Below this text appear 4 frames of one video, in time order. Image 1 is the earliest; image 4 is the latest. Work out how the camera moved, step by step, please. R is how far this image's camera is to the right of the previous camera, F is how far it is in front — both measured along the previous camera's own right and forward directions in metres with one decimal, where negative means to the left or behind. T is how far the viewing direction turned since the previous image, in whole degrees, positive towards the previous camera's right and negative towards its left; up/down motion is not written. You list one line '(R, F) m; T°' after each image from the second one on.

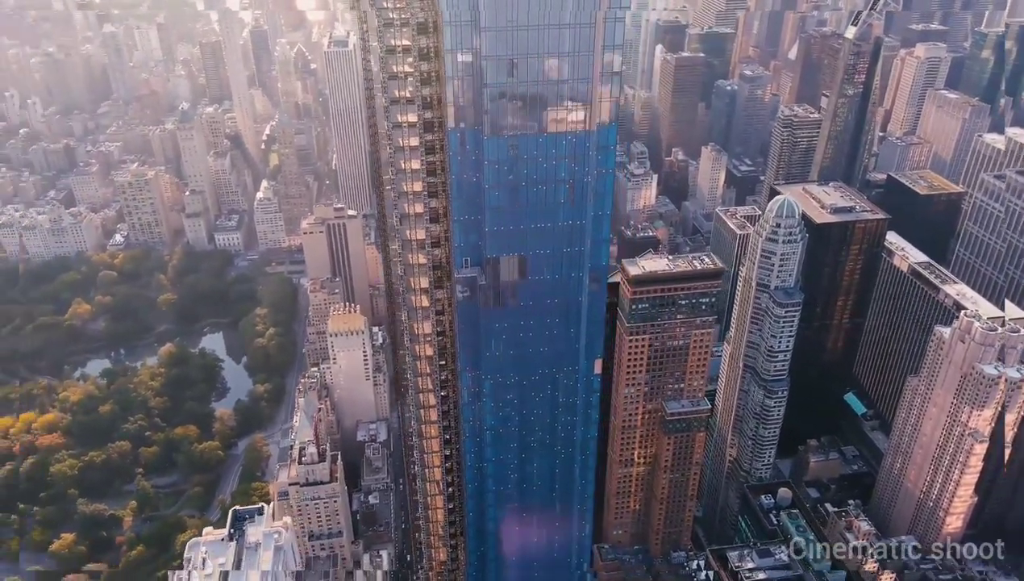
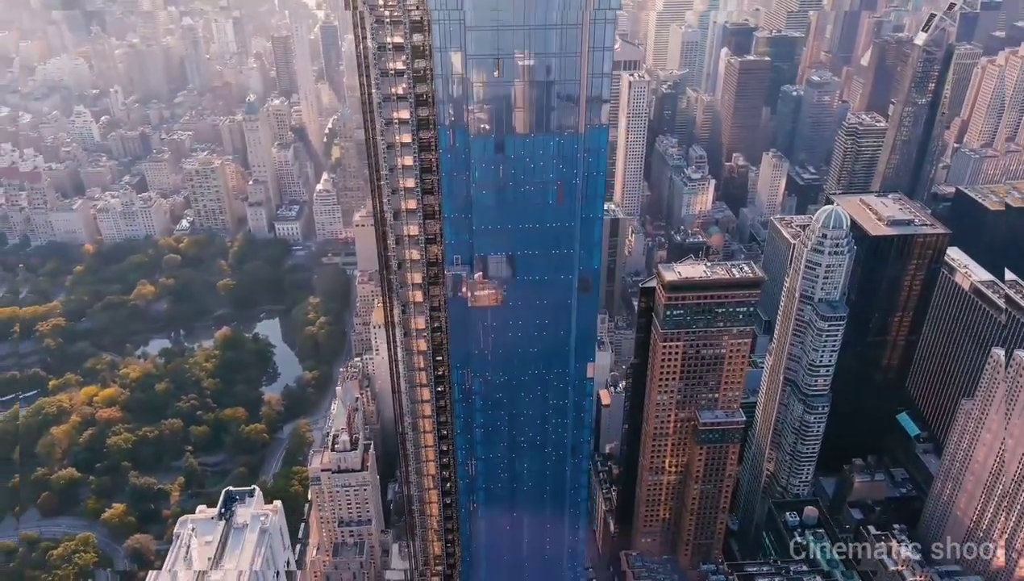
(+1.0, 0.0) m; -5°
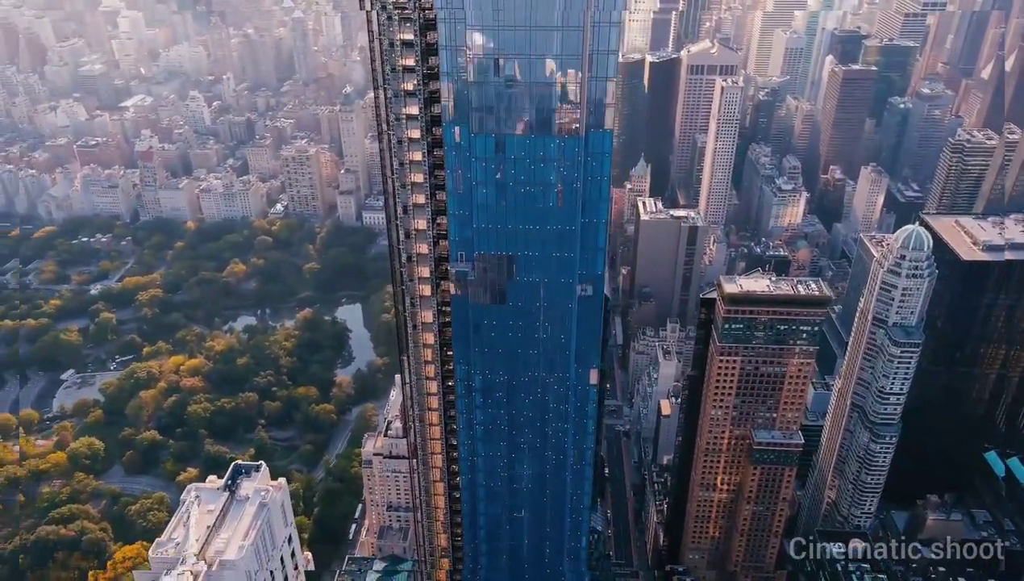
(+1.2, +0.1) m; -7°
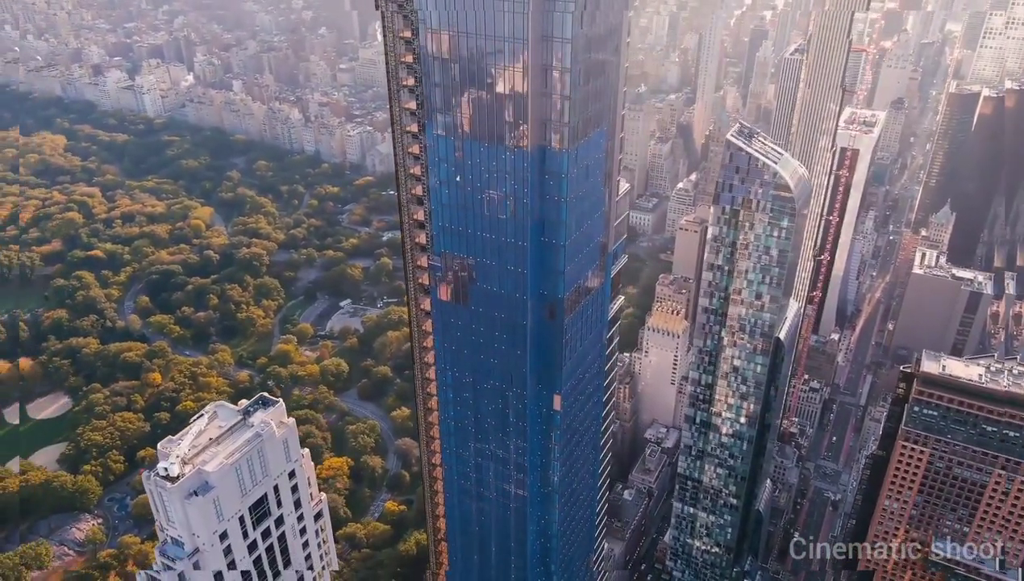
(+4.5, +0.9) m; -22°
